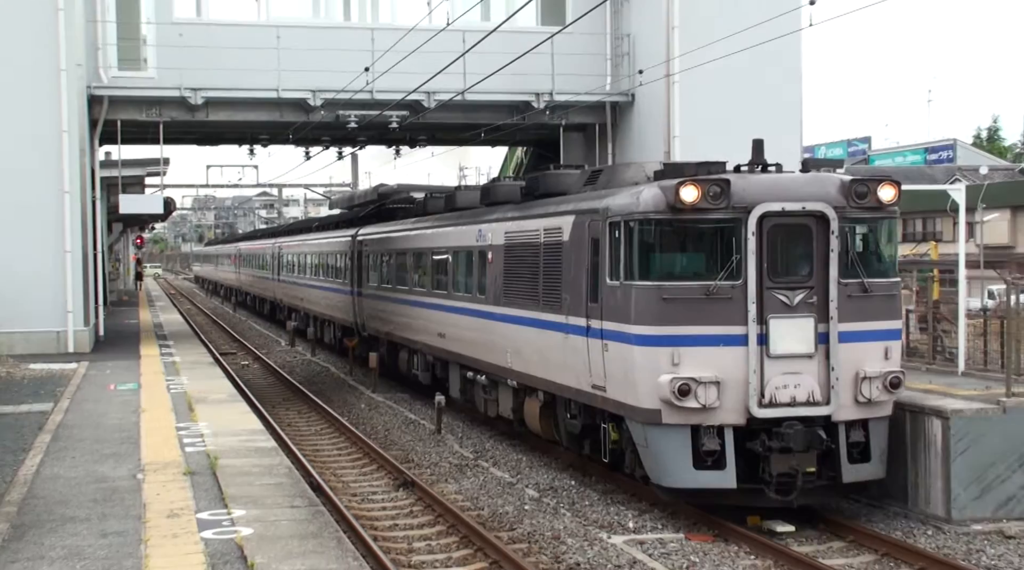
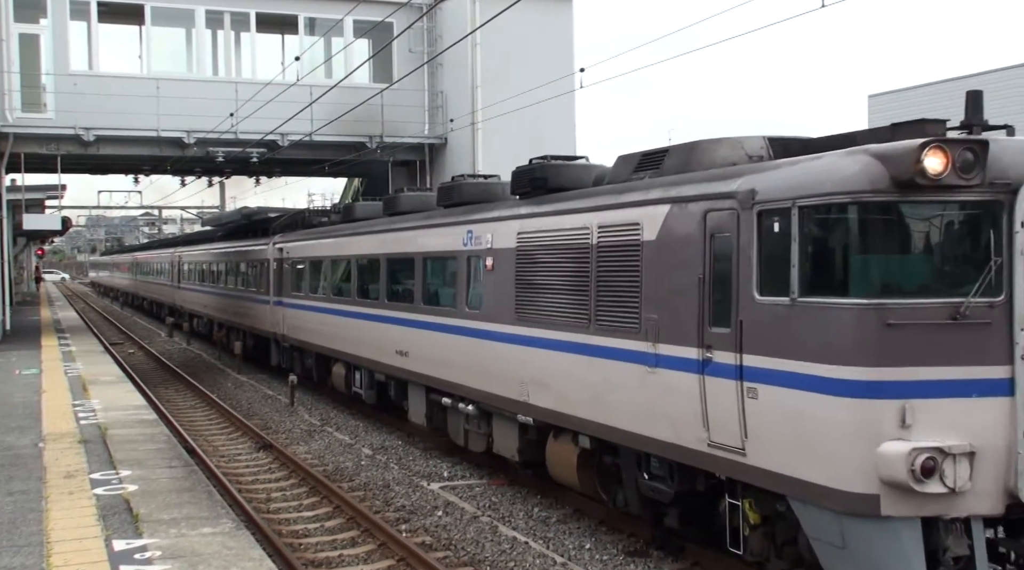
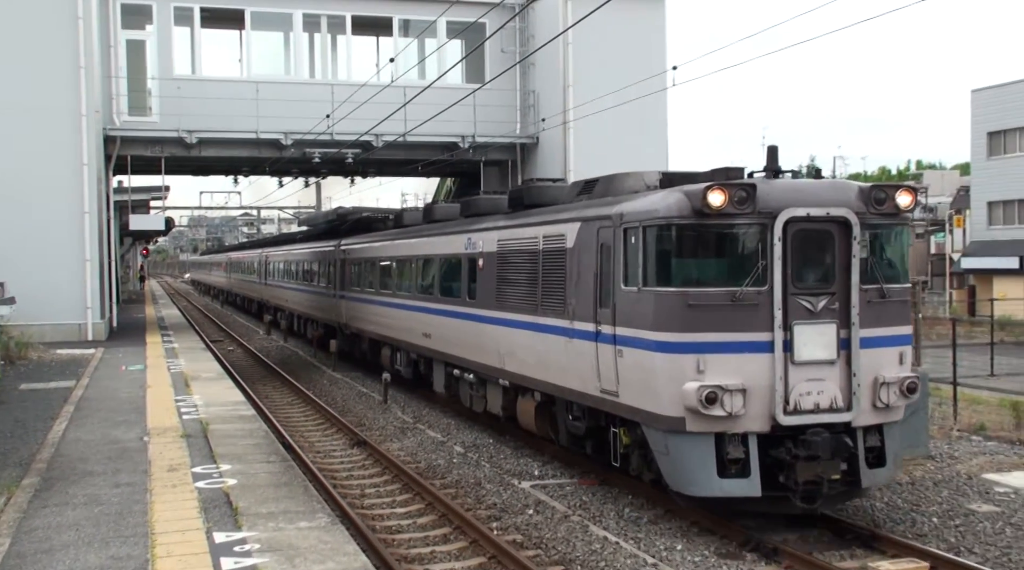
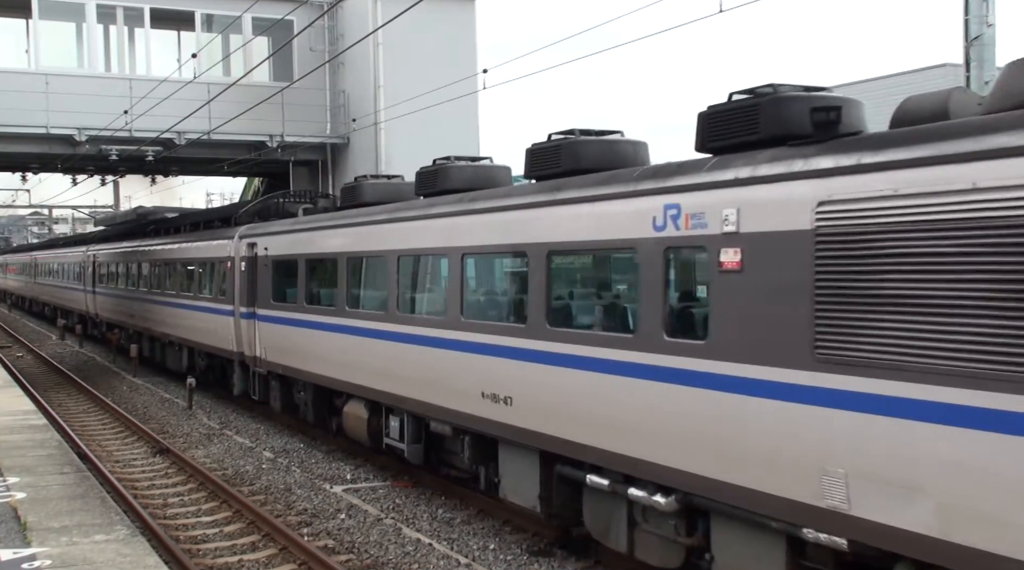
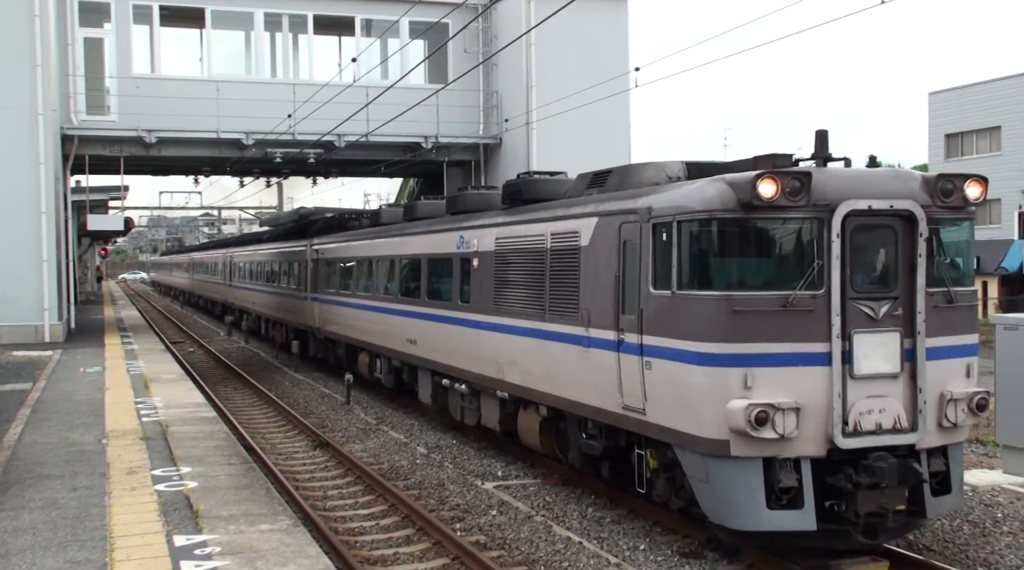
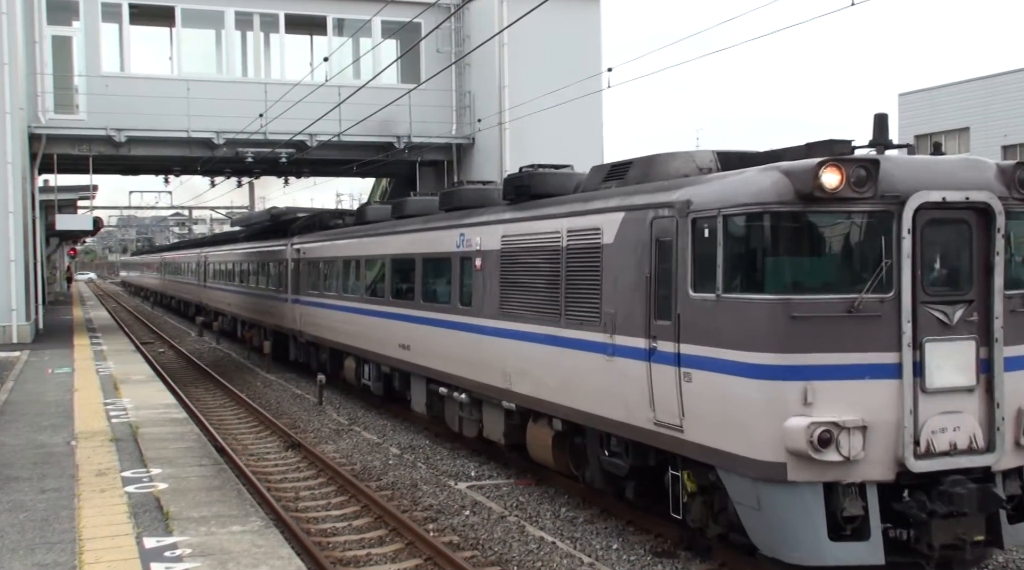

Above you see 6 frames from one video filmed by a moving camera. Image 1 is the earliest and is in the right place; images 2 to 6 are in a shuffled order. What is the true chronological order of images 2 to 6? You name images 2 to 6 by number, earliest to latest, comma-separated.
3, 5, 6, 2, 4
